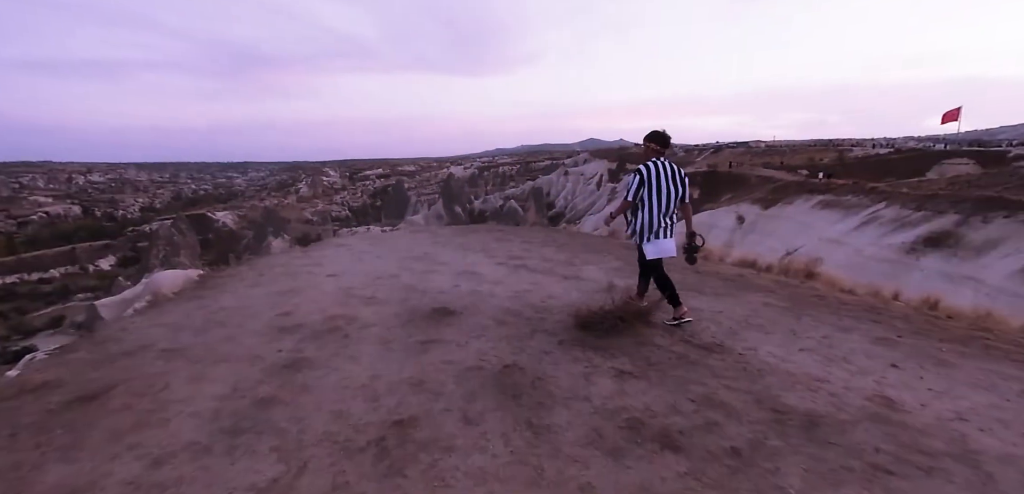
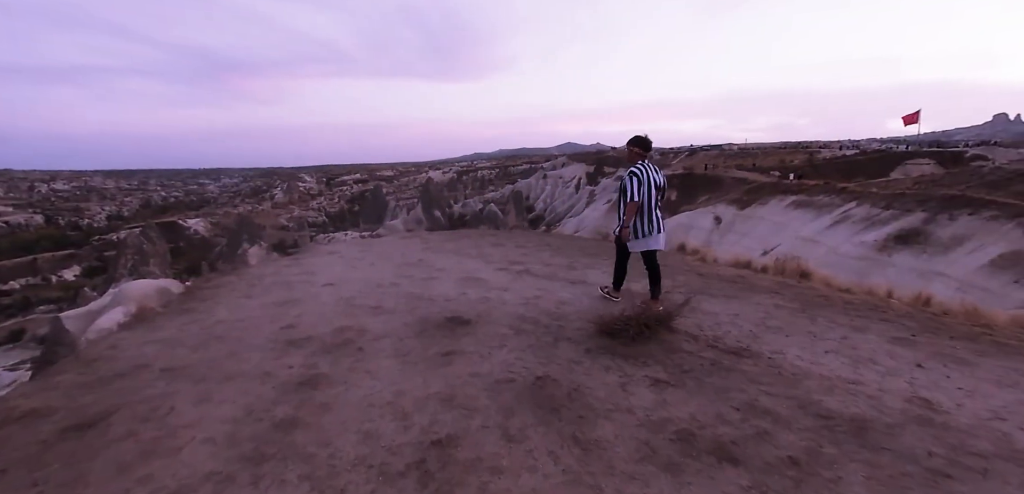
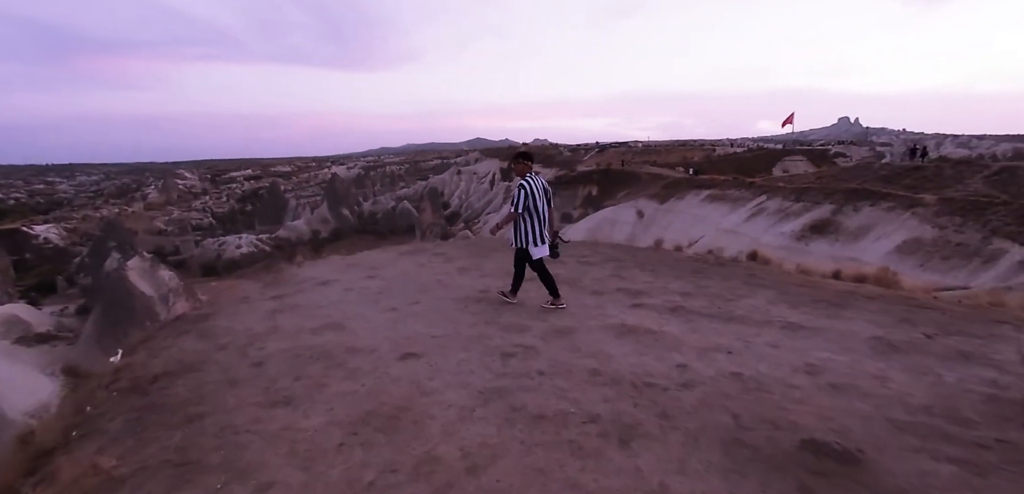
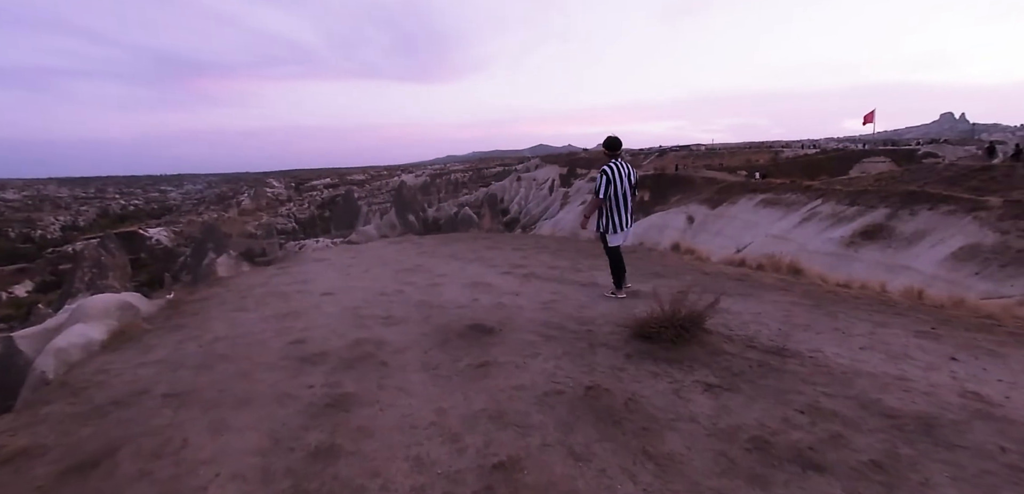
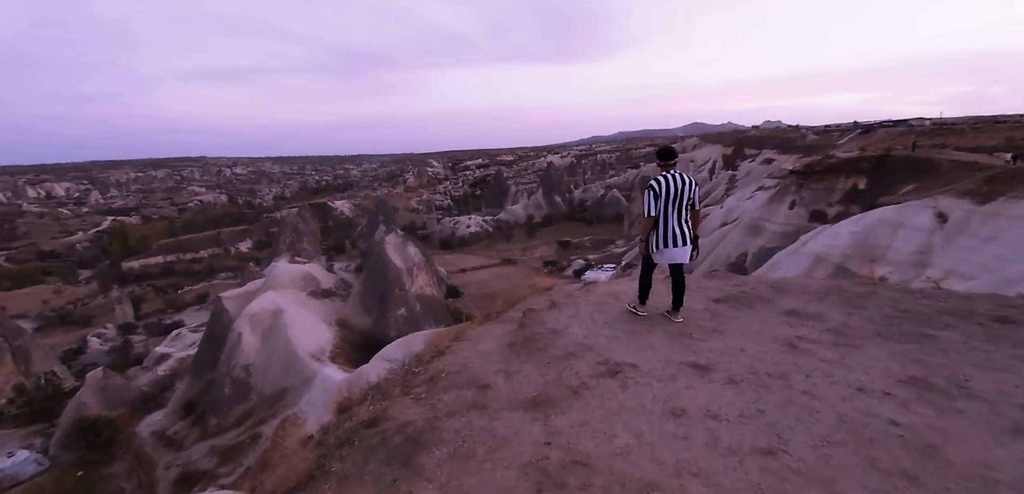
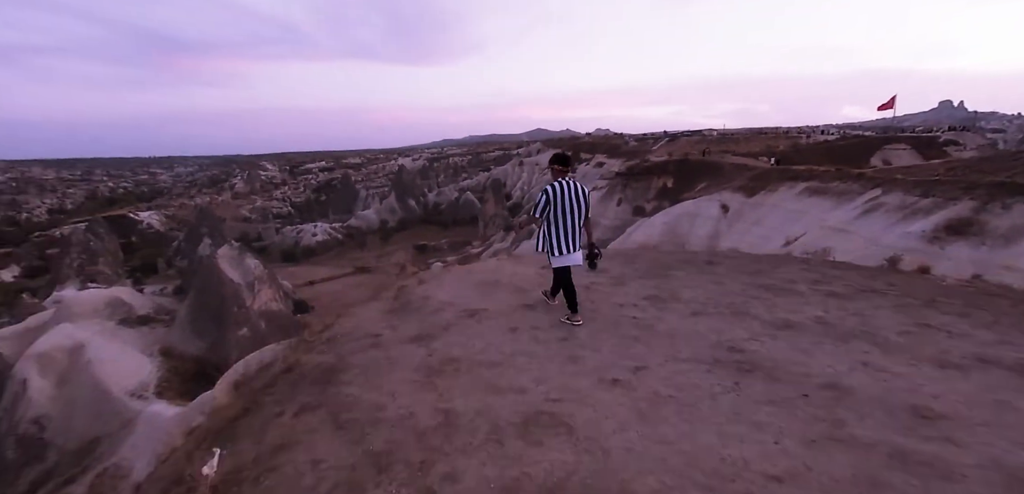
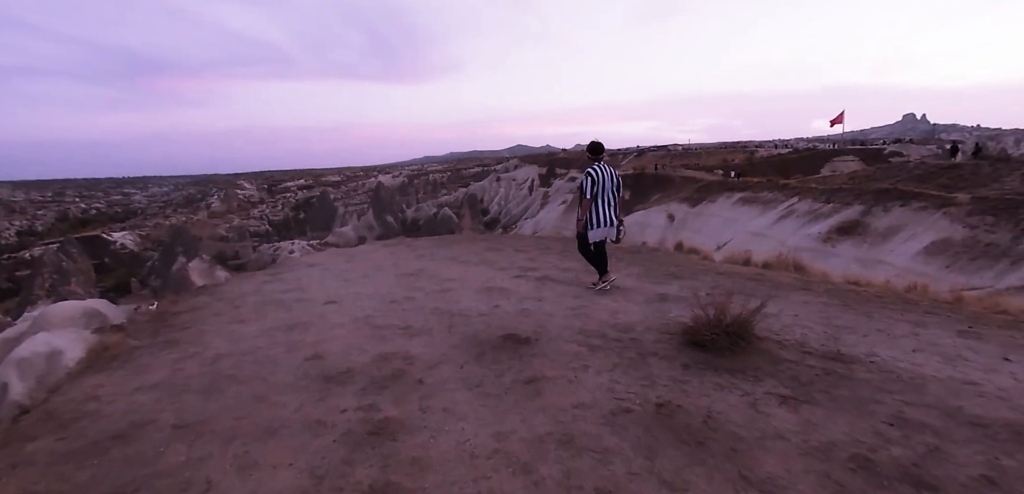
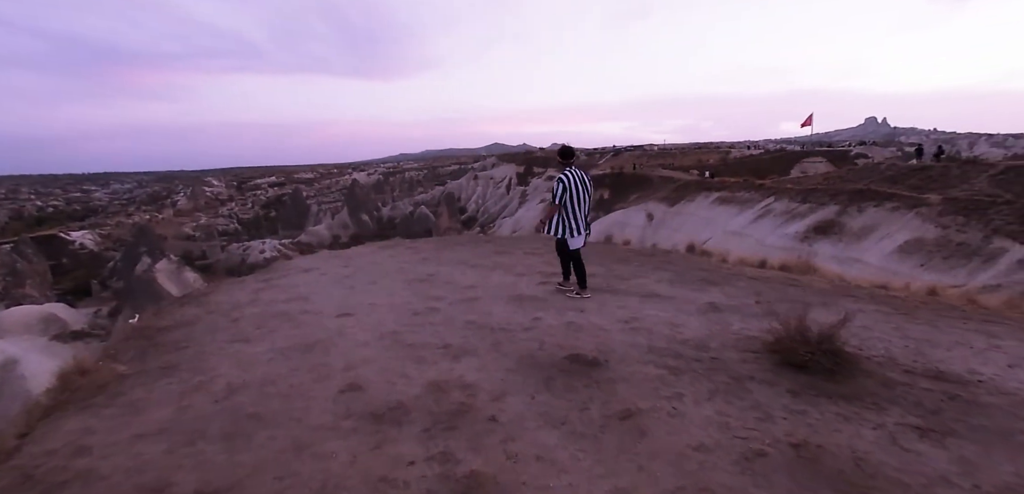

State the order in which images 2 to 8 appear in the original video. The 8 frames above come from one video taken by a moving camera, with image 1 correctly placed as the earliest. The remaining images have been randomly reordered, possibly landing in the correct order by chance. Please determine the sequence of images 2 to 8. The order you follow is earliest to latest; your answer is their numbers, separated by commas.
2, 4, 7, 8, 3, 6, 5
